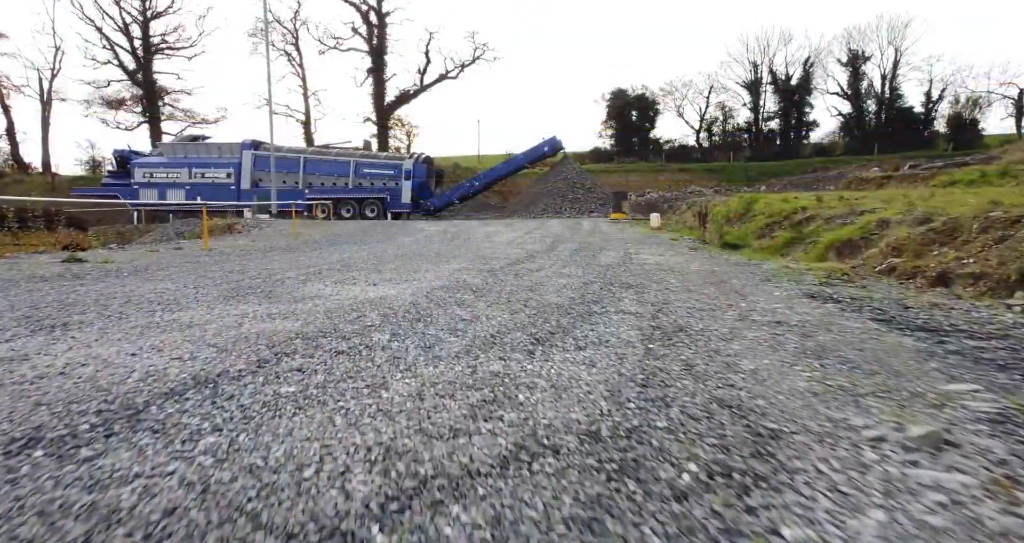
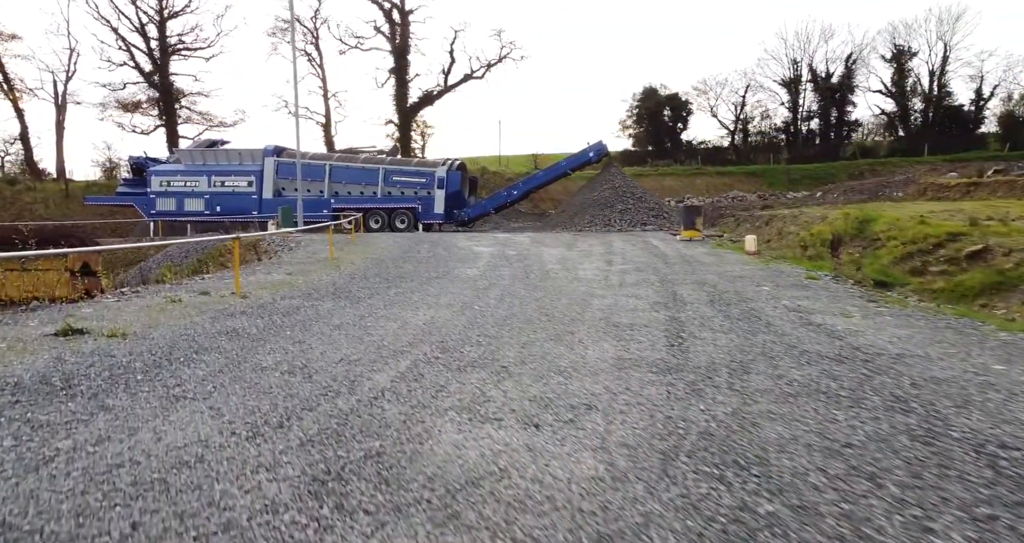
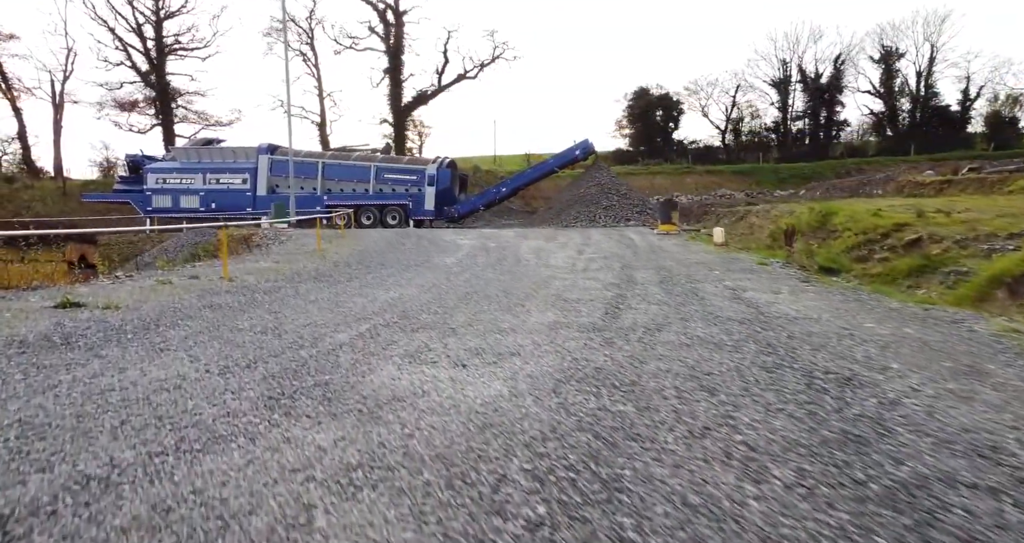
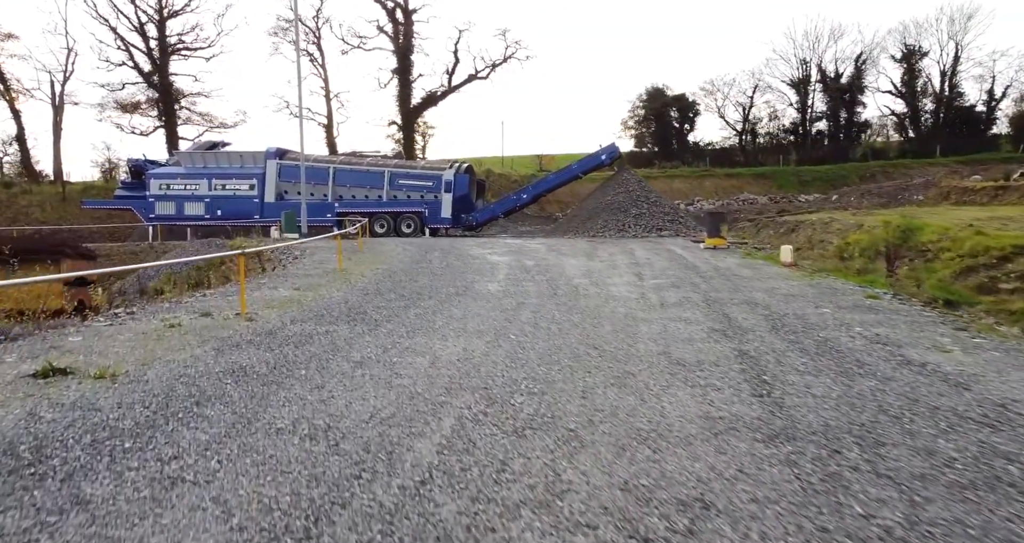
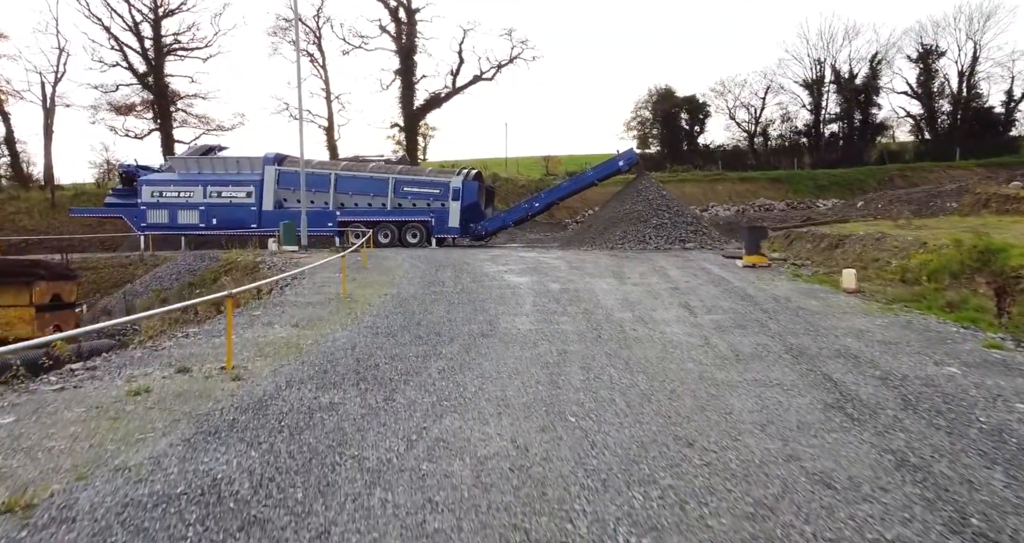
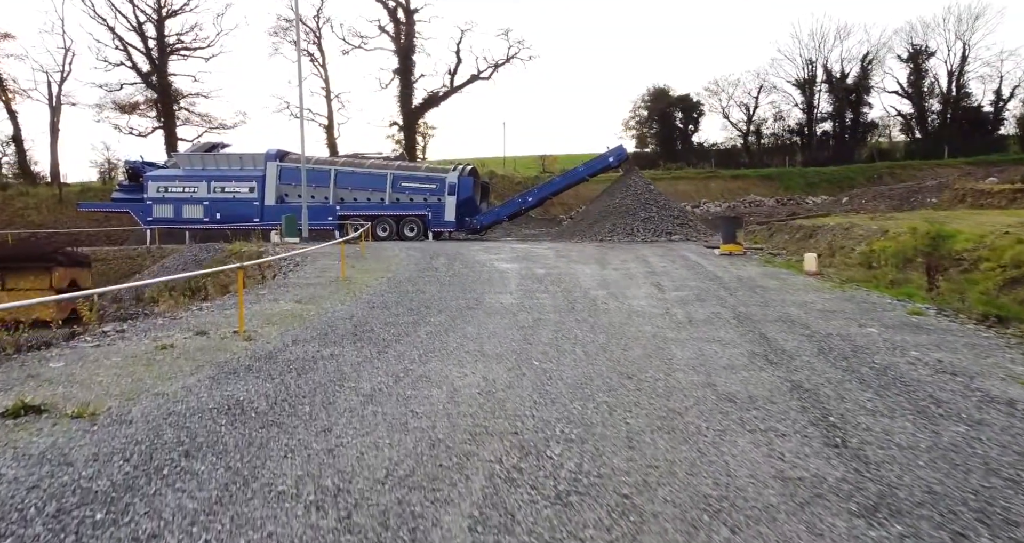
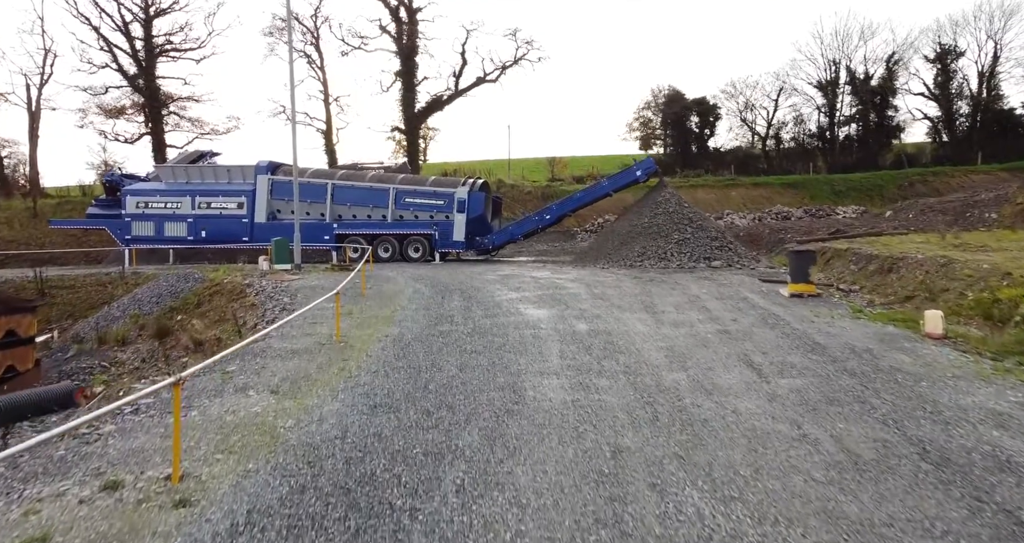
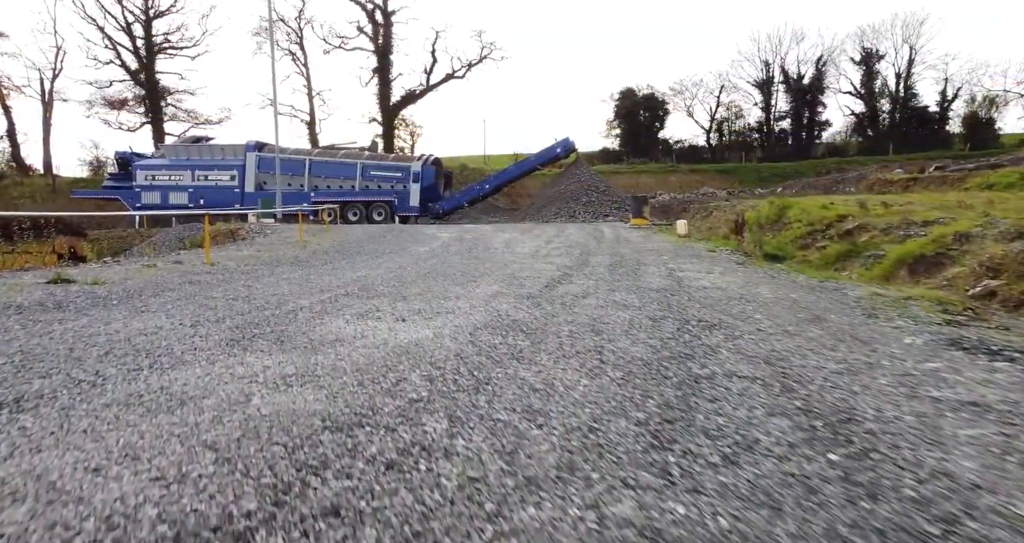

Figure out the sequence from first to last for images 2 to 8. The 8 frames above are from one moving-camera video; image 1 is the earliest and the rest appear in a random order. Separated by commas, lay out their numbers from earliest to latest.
8, 3, 2, 4, 6, 5, 7
